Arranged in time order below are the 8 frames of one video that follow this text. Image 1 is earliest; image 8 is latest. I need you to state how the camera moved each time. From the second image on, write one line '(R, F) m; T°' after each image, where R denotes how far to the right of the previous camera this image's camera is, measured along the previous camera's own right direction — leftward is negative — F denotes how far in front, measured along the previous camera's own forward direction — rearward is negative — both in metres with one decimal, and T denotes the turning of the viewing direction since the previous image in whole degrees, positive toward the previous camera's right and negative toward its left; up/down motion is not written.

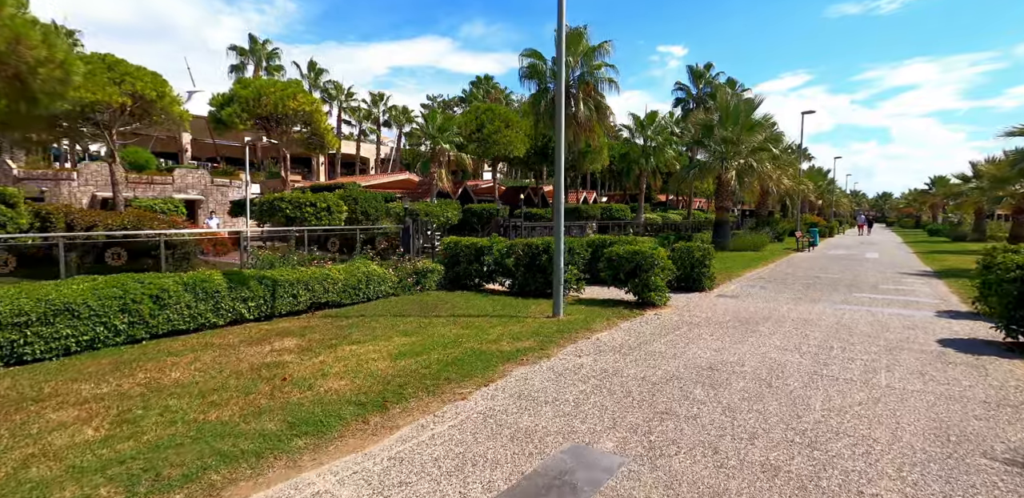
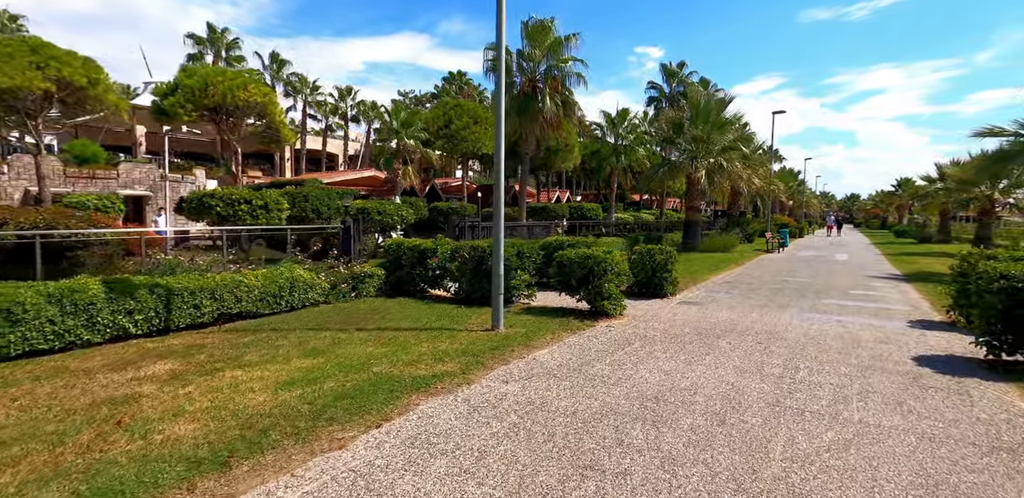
(+0.7, +1.0) m; +2°
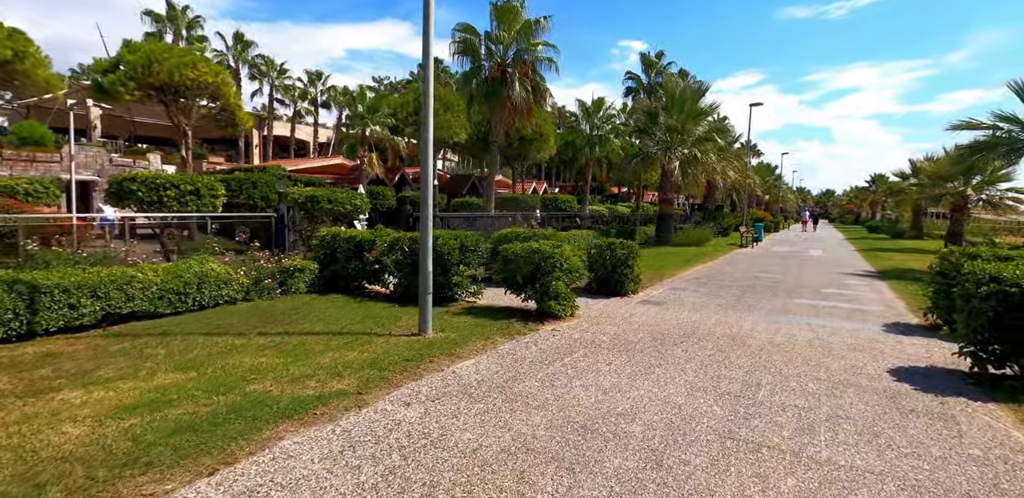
(+0.7, +1.0) m; +2°
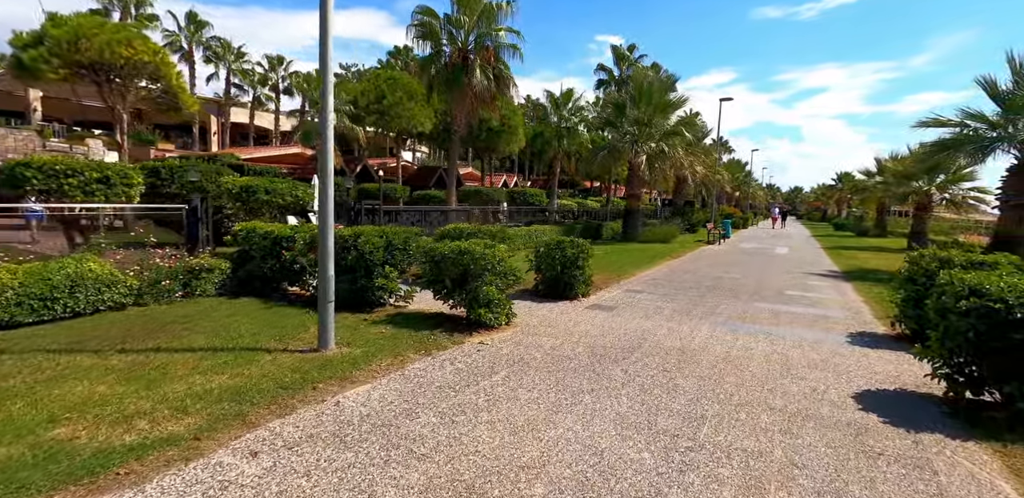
(+0.7, +0.9) m; +3°
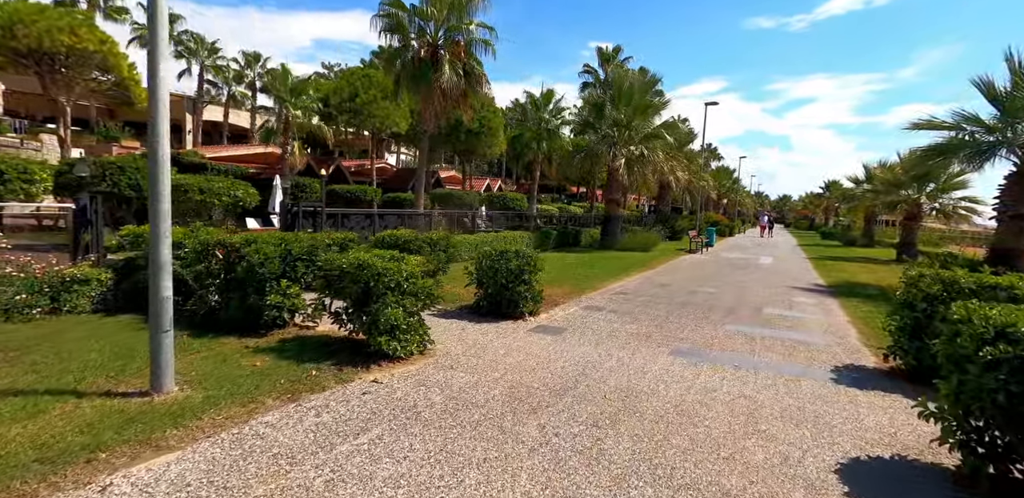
(+0.9, +1.3) m; +1°
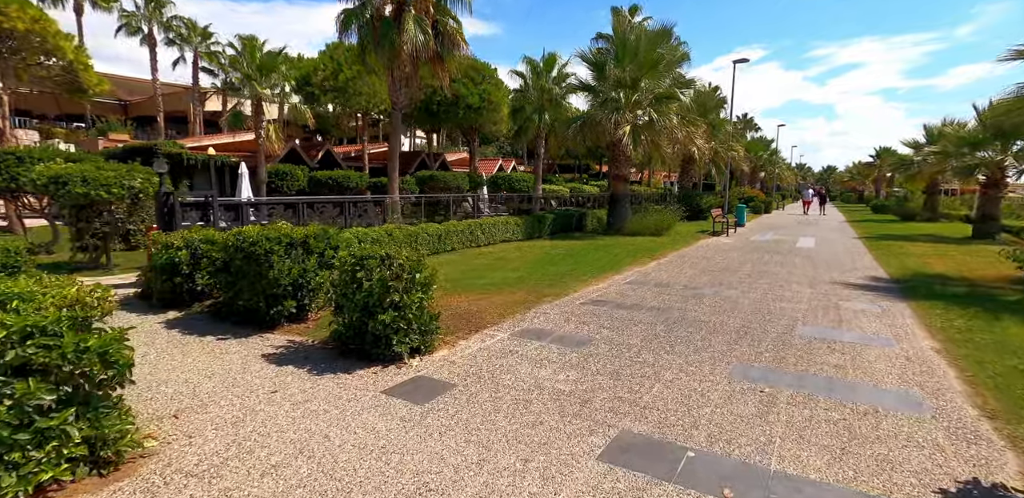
(+1.6, +3.1) m; -4°
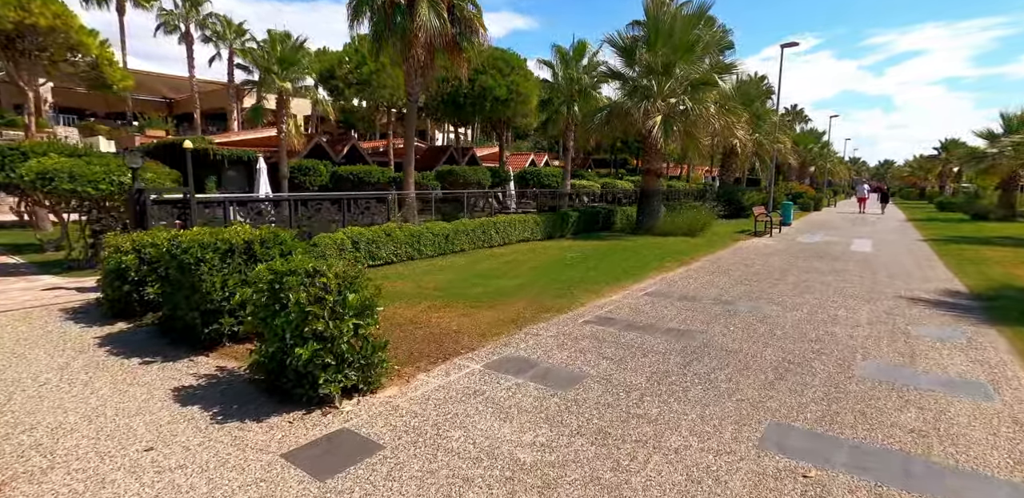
(+0.6, +1.2) m; -4°
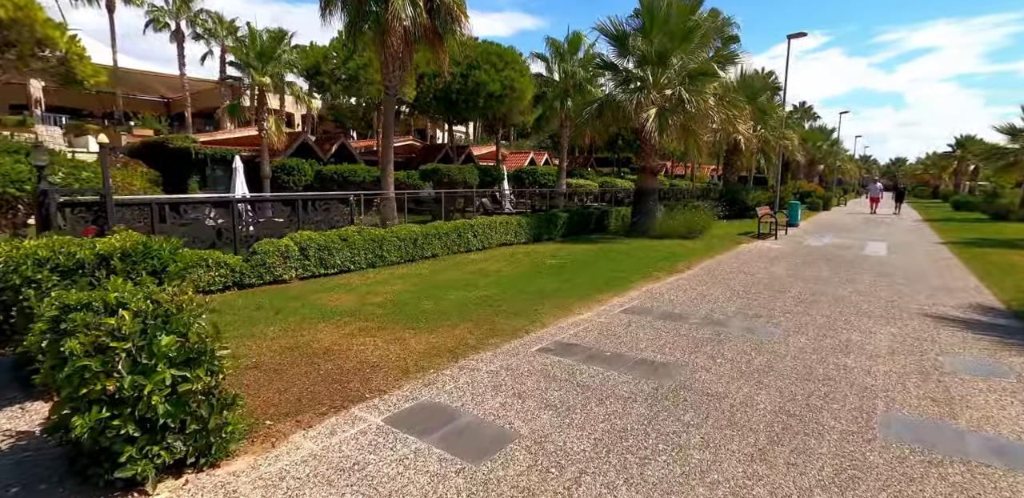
(+0.7, +1.2) m; -1°
